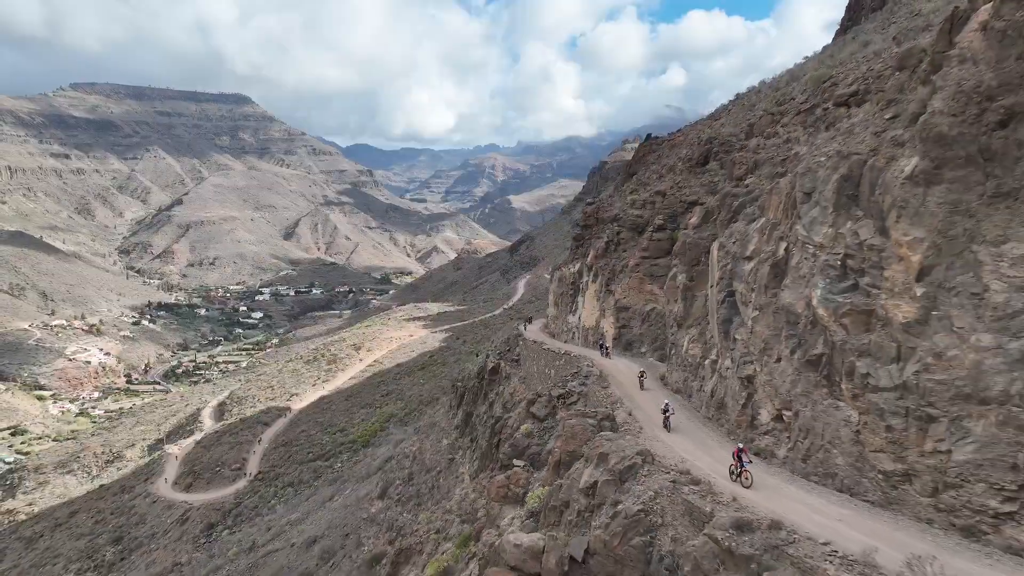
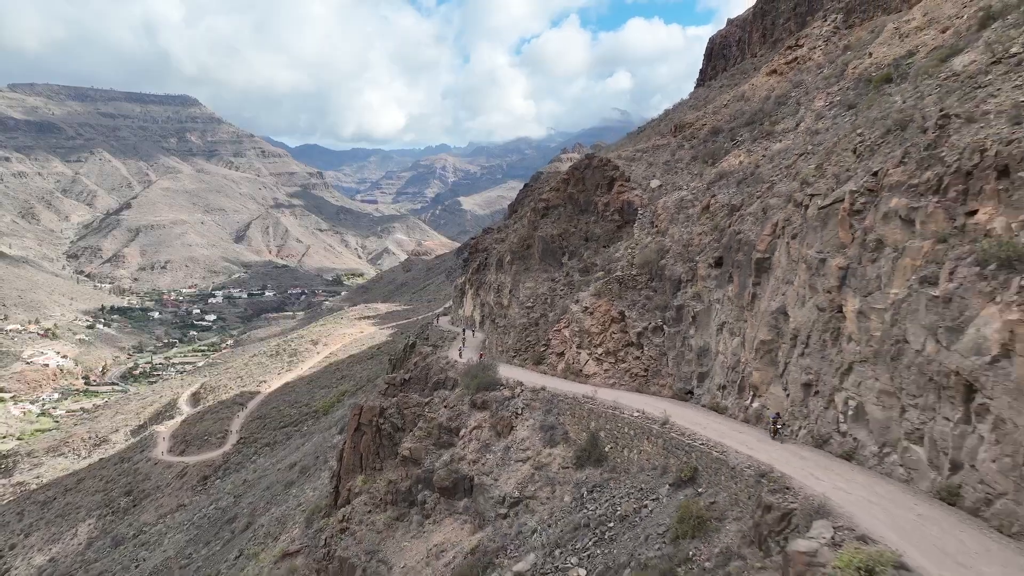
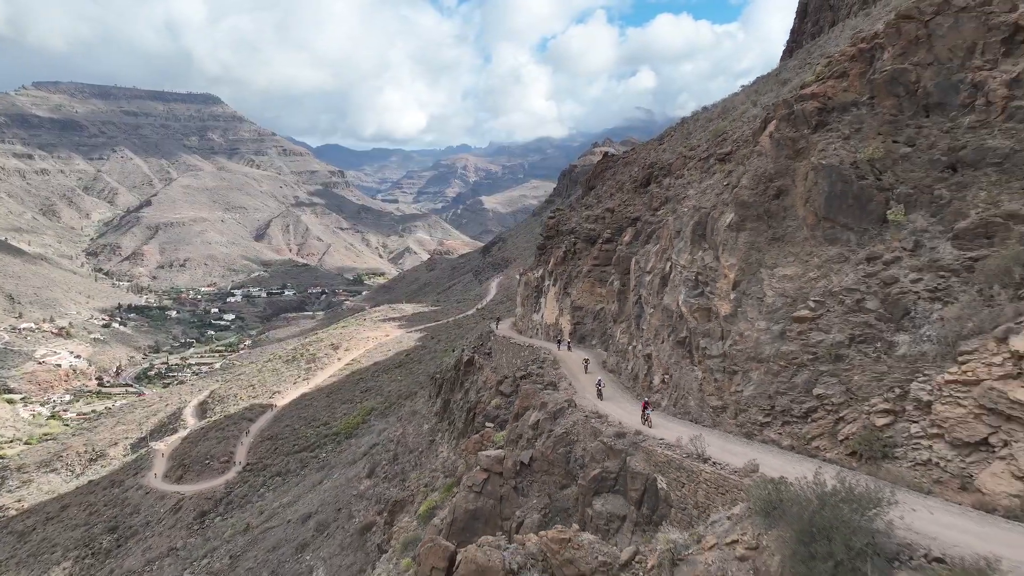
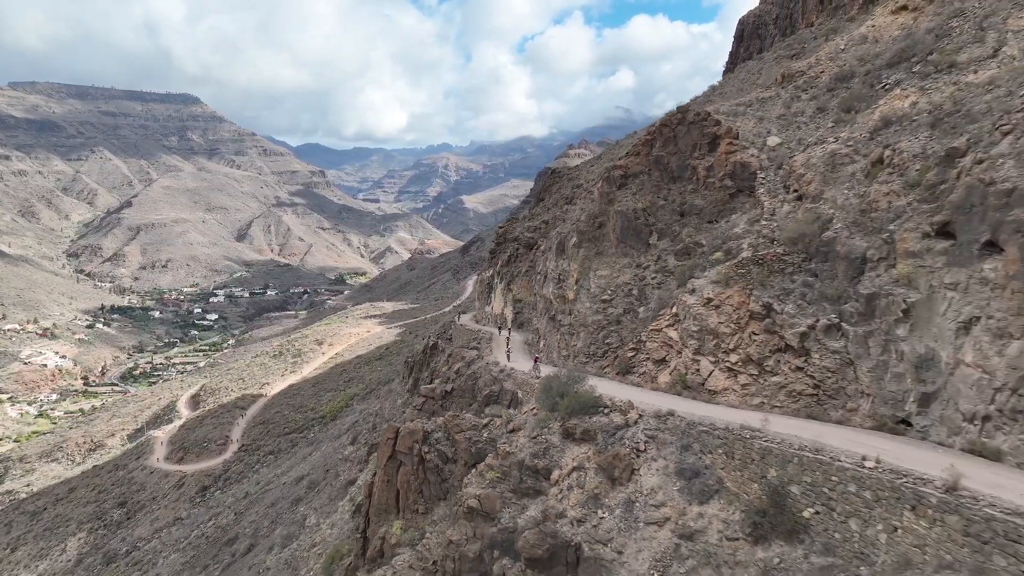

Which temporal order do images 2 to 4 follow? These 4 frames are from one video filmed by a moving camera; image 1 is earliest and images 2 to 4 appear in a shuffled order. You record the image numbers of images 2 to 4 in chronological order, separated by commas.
3, 4, 2
